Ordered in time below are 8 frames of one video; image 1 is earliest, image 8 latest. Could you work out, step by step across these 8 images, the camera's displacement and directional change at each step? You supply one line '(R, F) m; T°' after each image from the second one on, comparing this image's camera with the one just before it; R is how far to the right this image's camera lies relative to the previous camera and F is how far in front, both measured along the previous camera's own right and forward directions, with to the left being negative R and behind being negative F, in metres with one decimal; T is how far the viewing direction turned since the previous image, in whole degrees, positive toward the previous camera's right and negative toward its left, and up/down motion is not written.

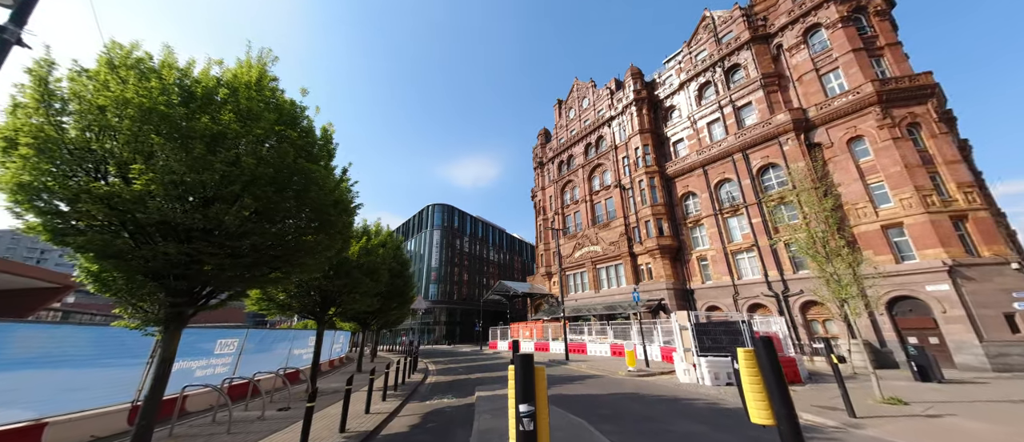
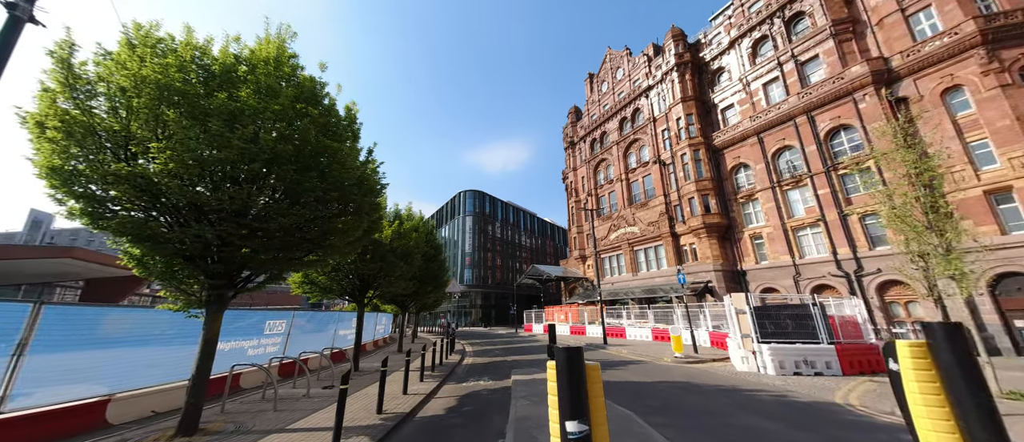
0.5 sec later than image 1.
(0.0, +0.6) m; -6°
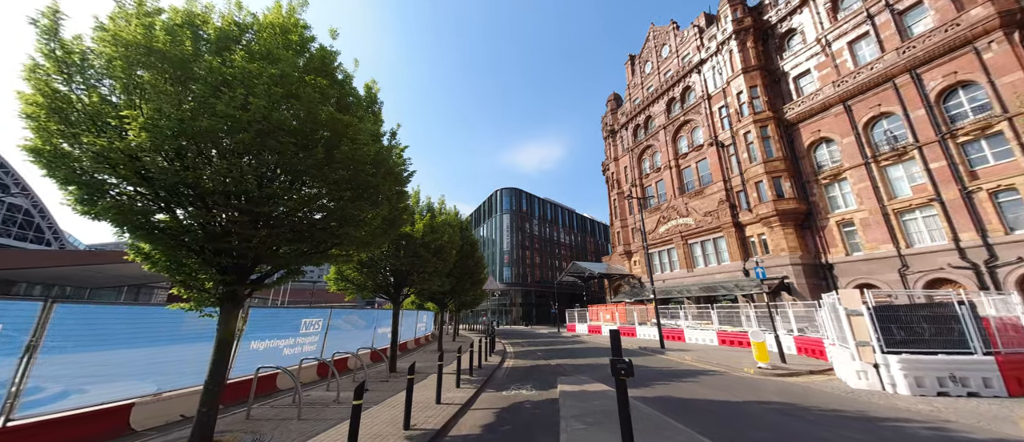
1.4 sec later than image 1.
(-0.1, +1.3) m; -7°
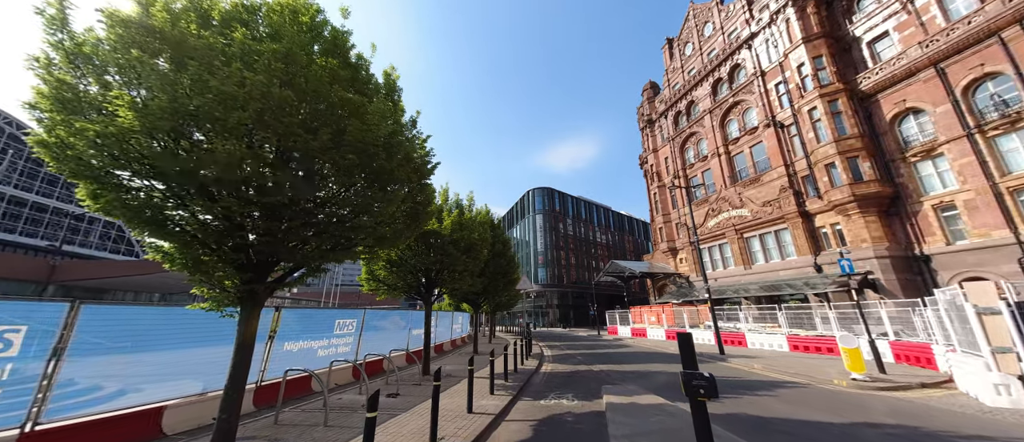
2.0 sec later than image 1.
(0.0, +0.8) m; -6°
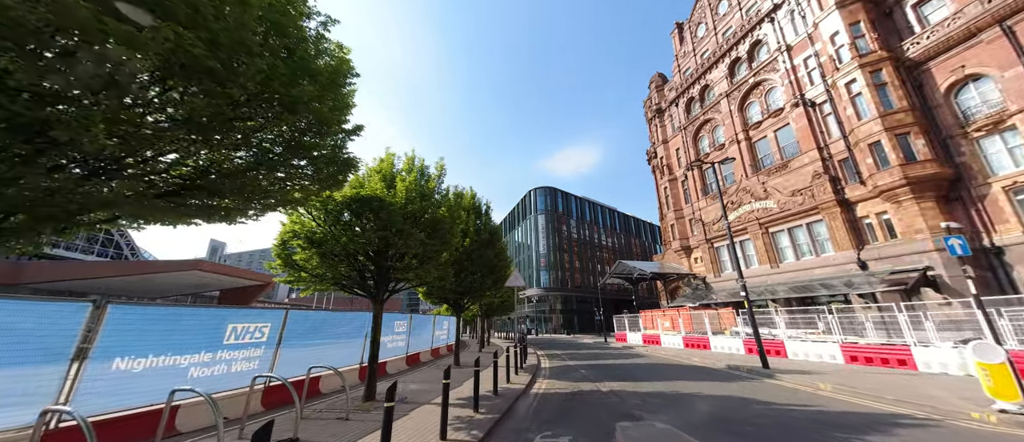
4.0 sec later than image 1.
(+0.7, +2.9) m; -1°
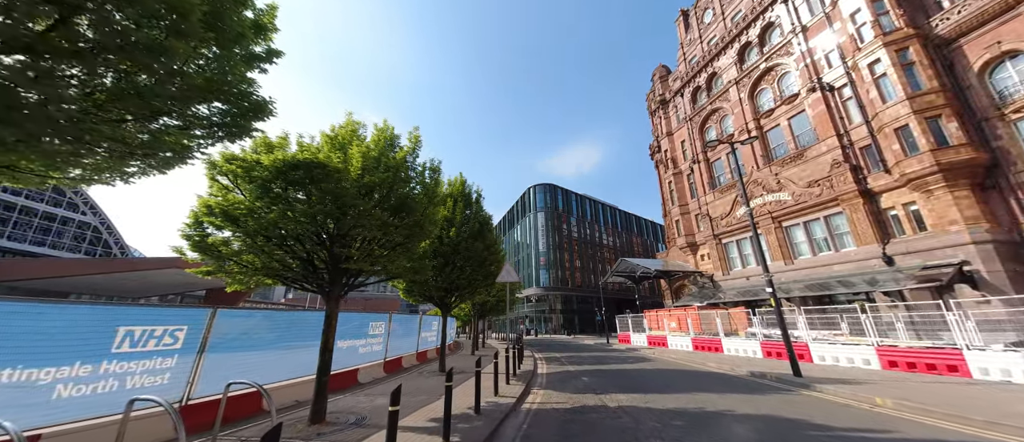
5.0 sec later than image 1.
(+0.3, +1.6) m; 0°
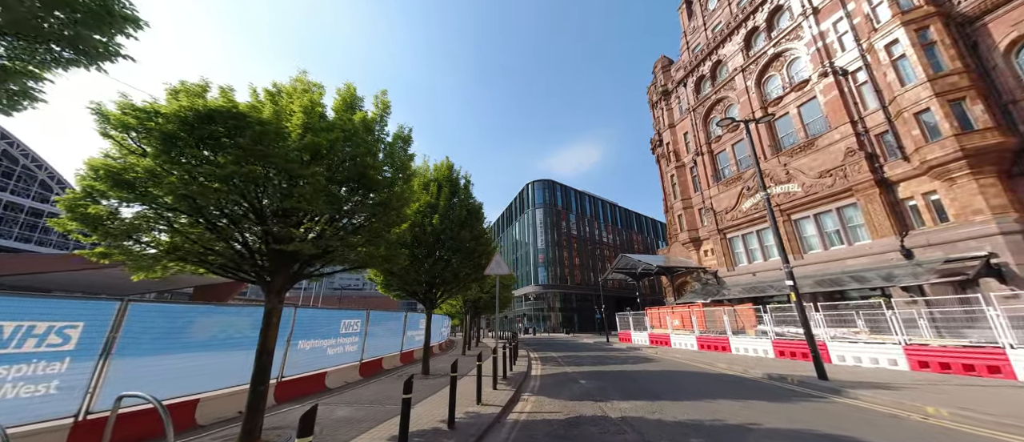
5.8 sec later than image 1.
(+0.3, +1.1) m; 0°
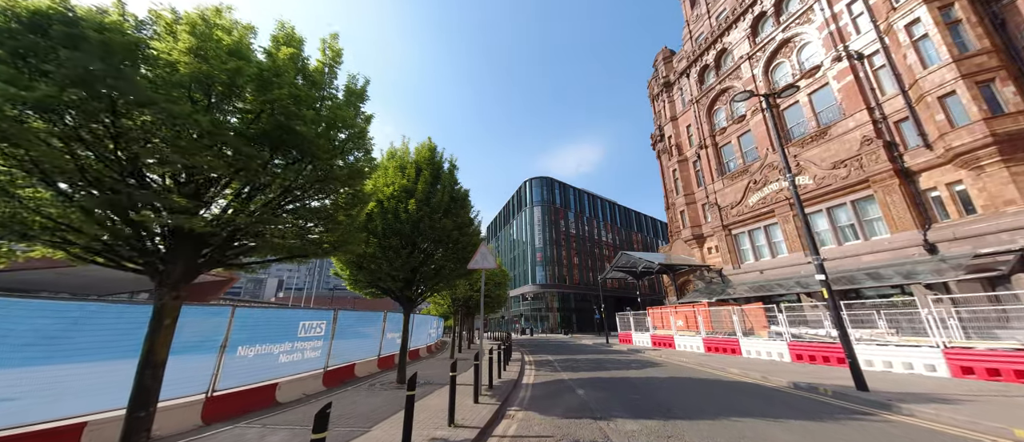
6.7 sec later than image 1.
(+0.3, +1.3) m; 0°
